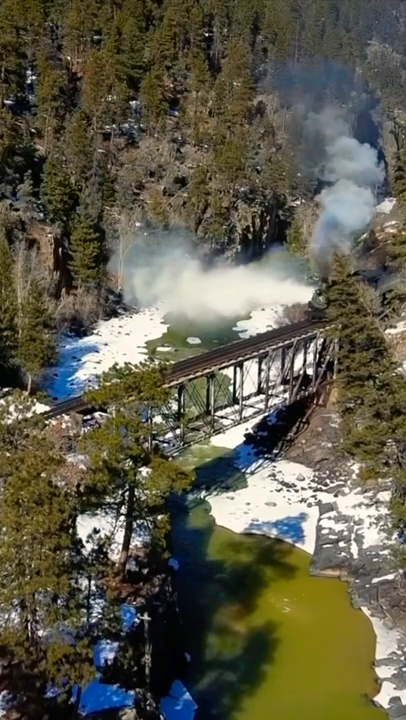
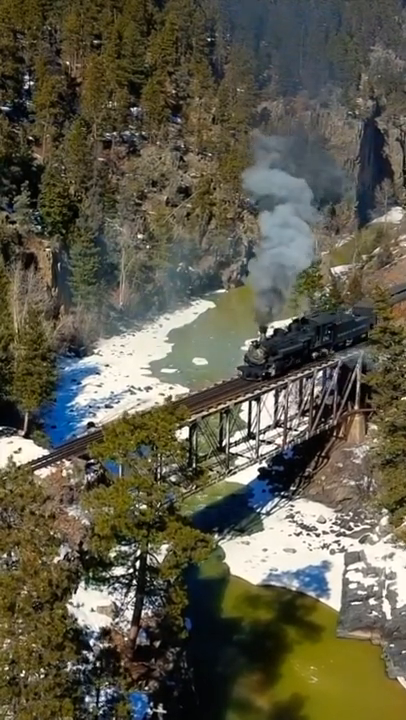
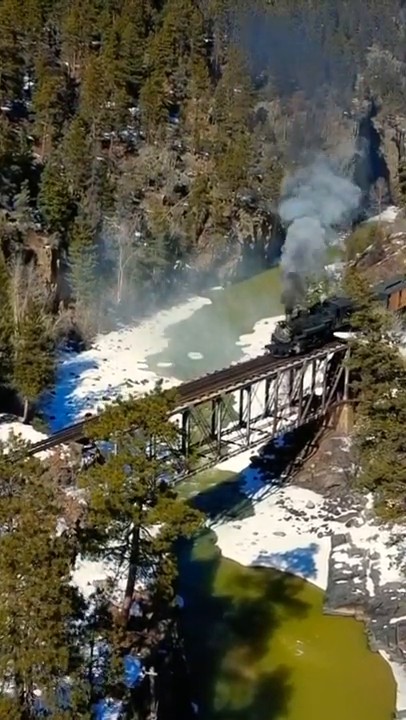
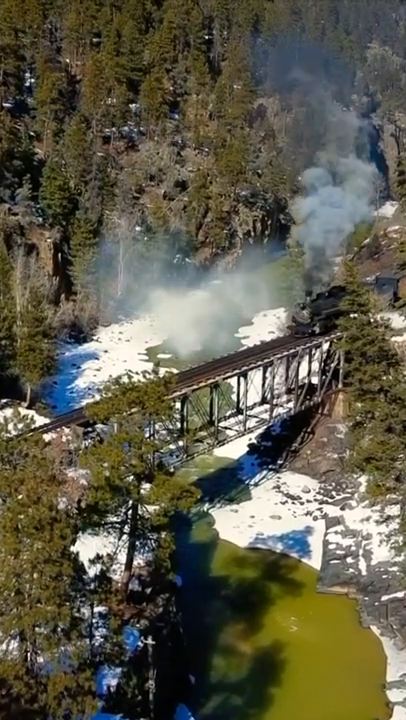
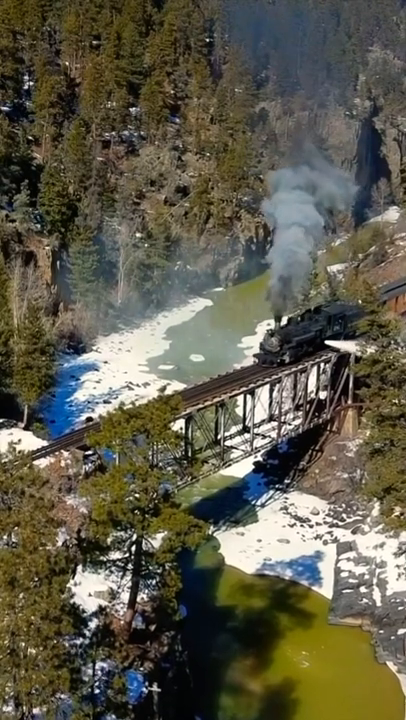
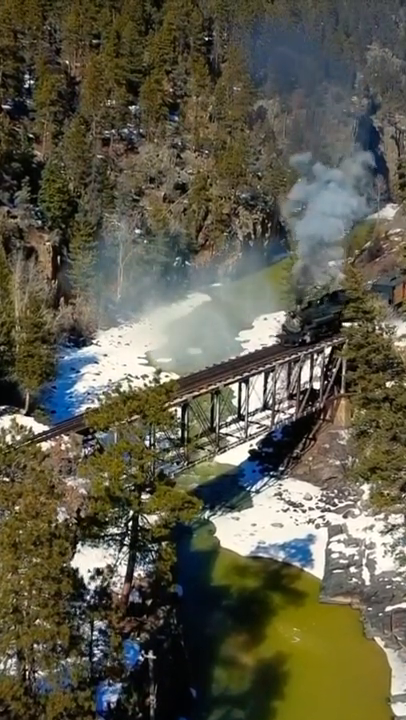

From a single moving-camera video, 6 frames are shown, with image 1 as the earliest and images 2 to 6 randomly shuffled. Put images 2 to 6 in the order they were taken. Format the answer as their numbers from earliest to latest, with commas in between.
4, 6, 3, 5, 2
